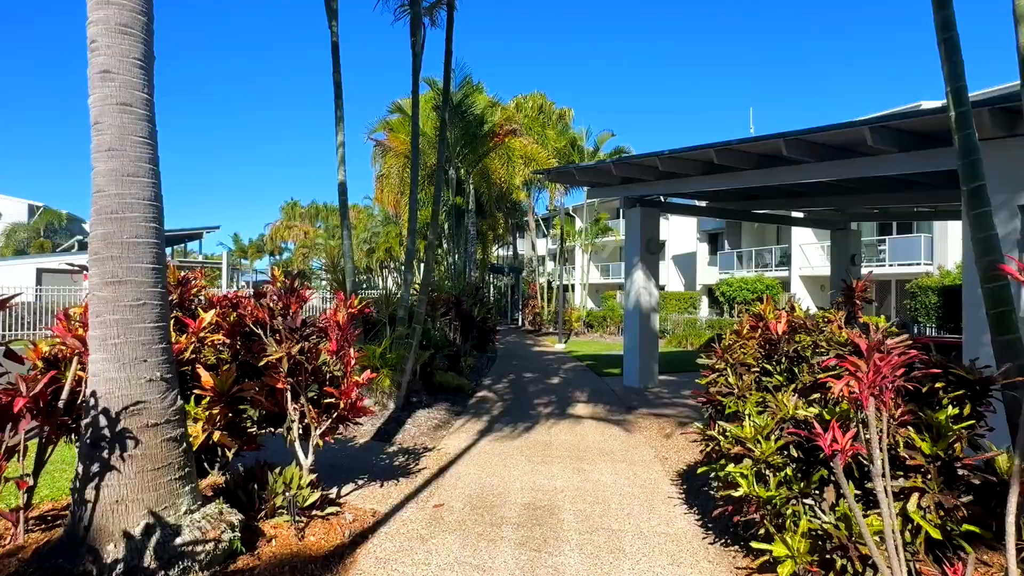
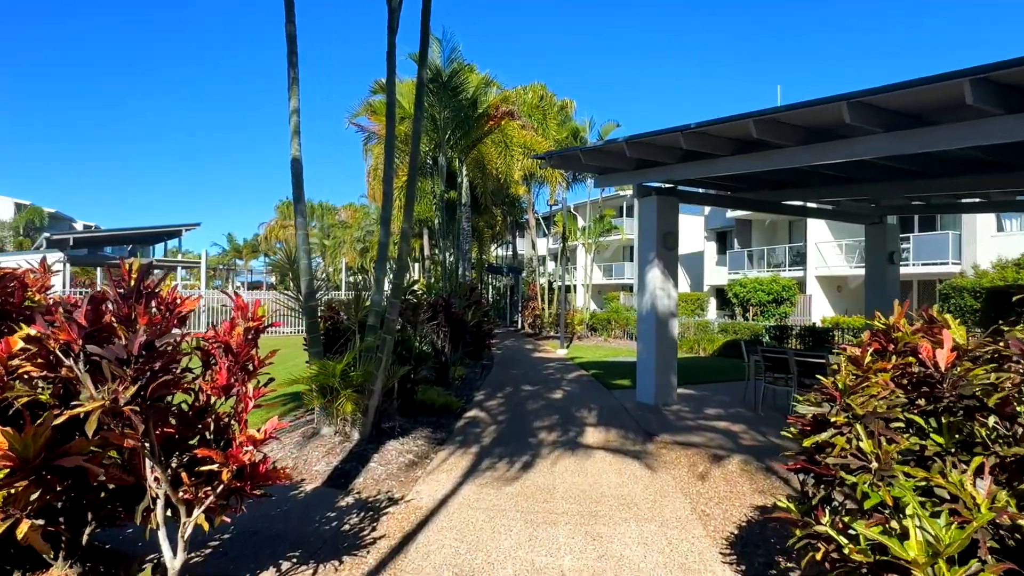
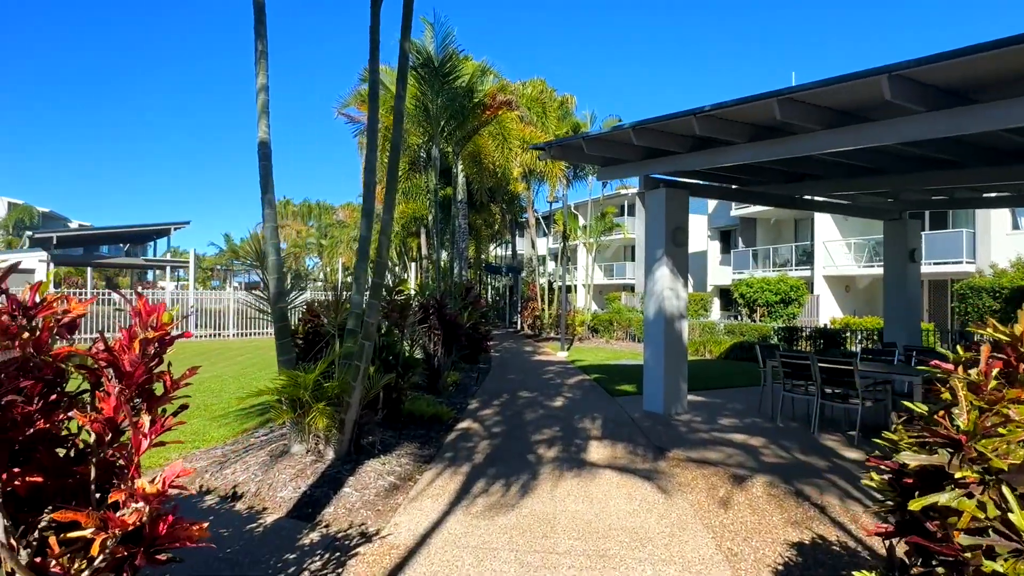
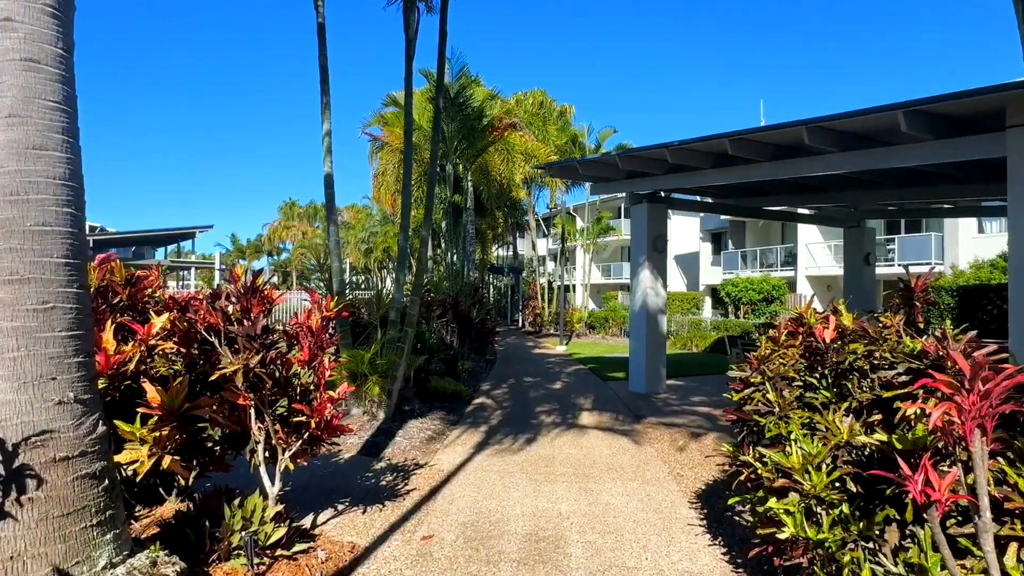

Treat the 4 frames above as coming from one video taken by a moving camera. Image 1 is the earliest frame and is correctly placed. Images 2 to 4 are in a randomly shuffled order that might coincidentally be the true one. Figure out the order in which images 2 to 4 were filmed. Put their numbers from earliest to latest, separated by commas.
4, 2, 3
